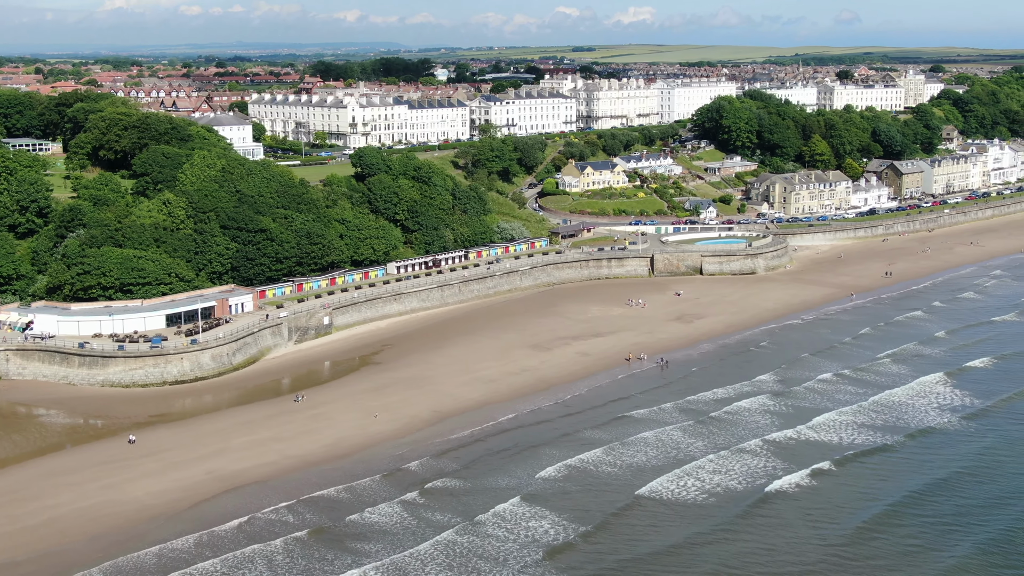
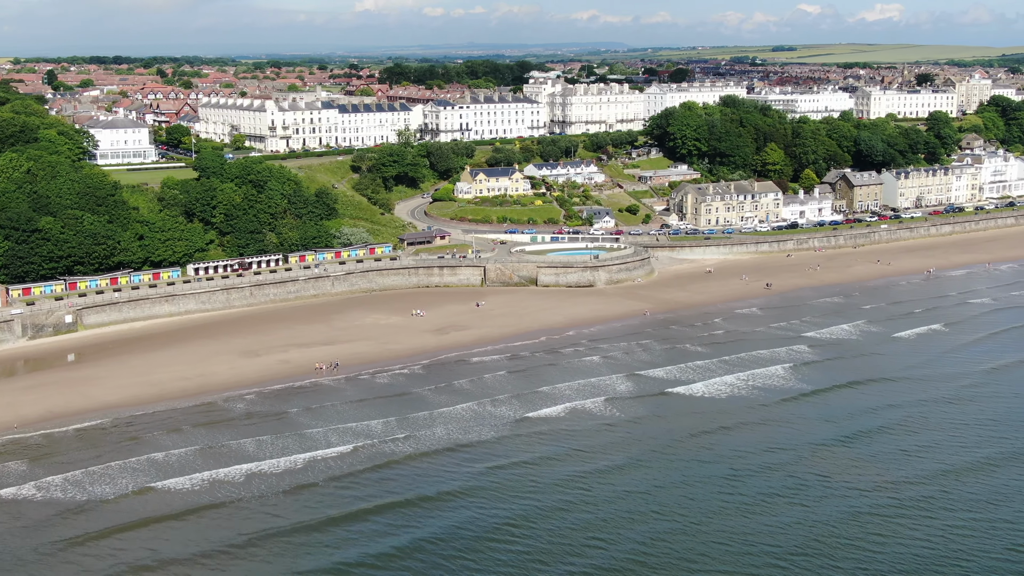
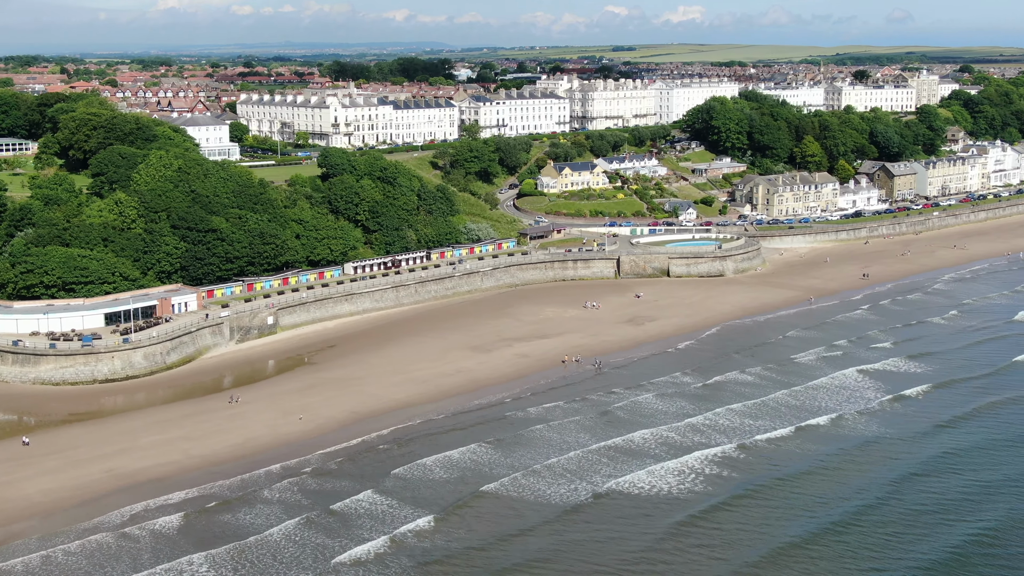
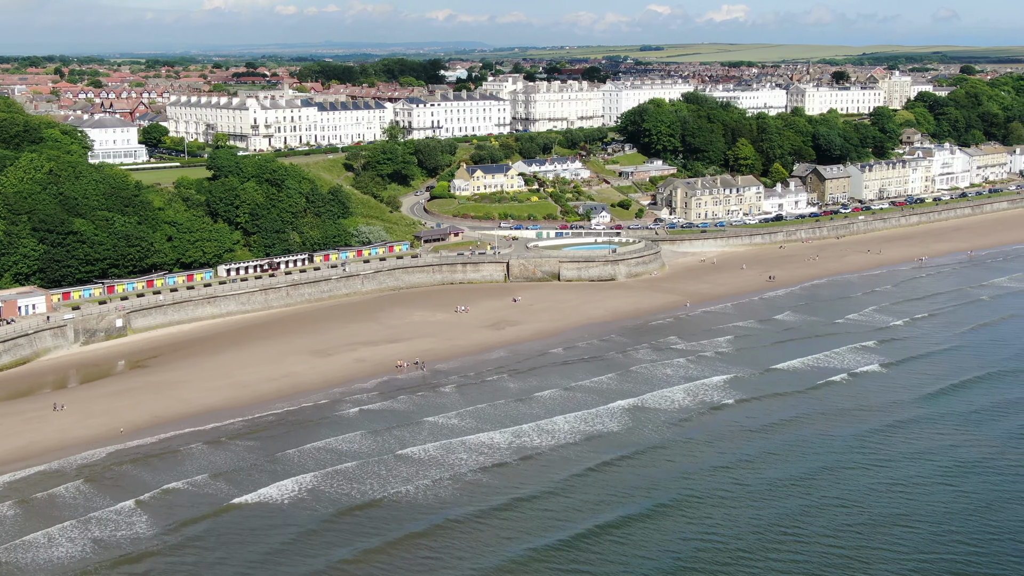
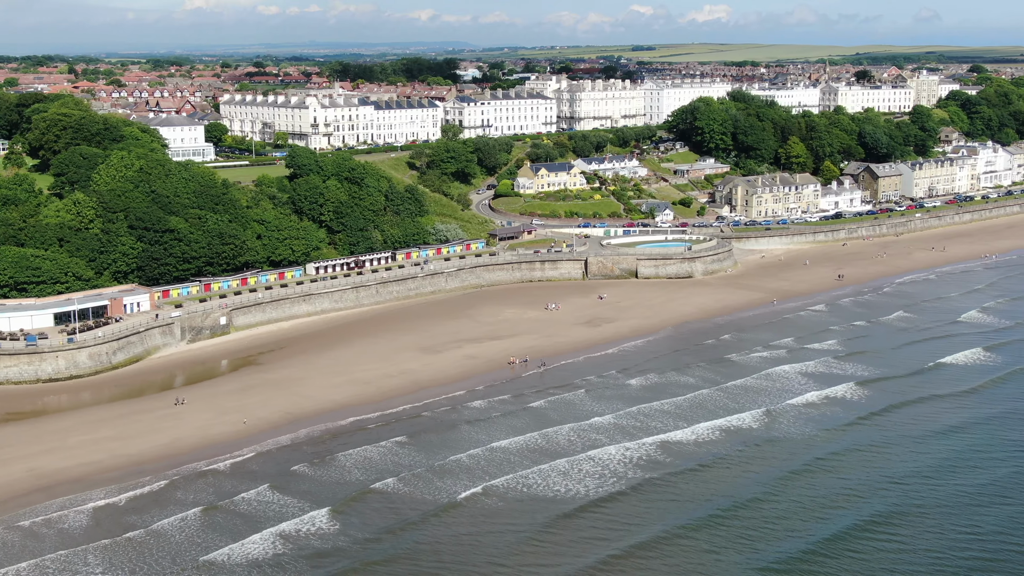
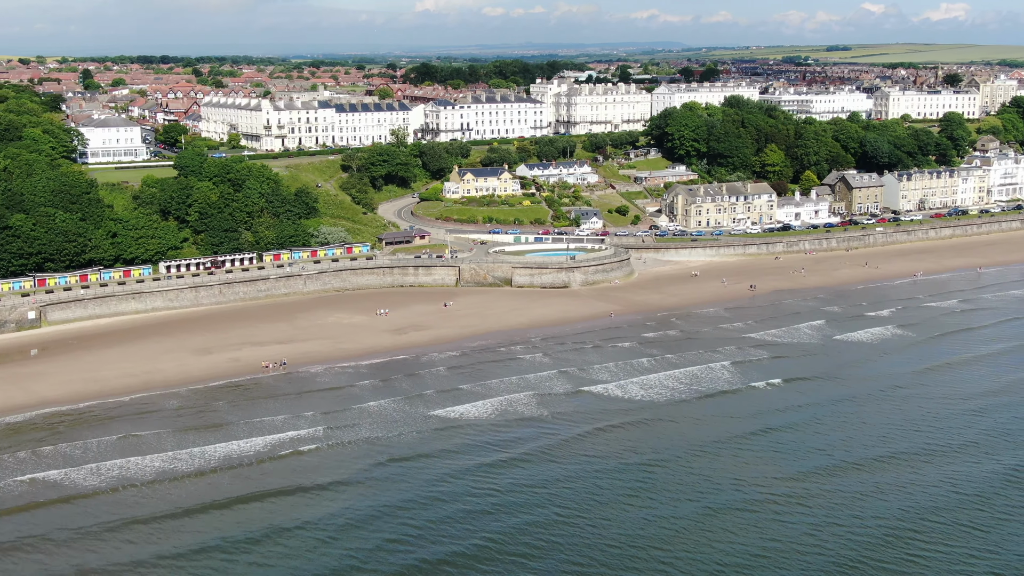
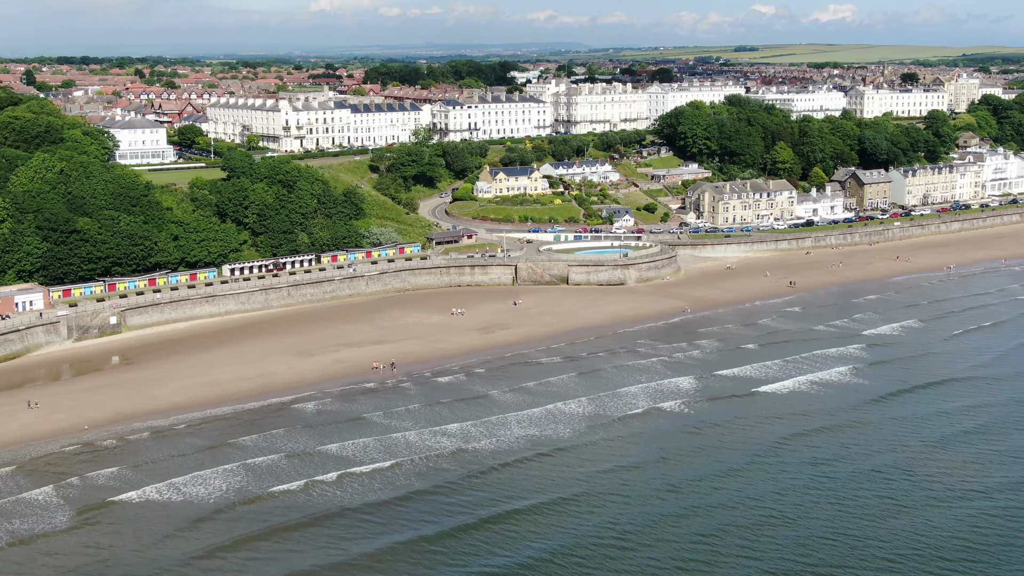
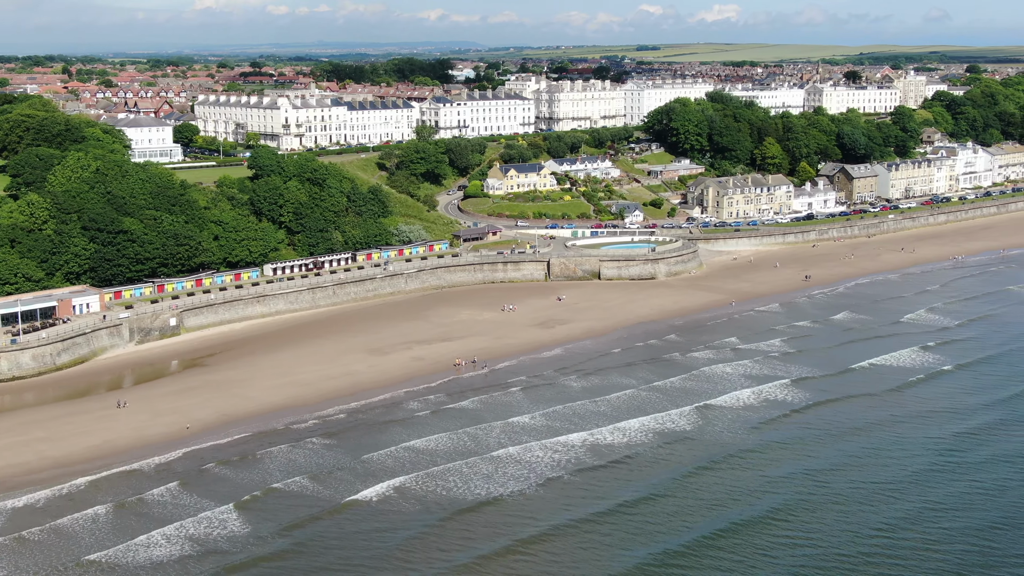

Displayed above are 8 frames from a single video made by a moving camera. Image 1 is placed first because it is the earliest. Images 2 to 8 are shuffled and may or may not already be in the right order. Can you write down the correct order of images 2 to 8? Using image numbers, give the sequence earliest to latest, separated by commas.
3, 5, 8, 4, 7, 2, 6
